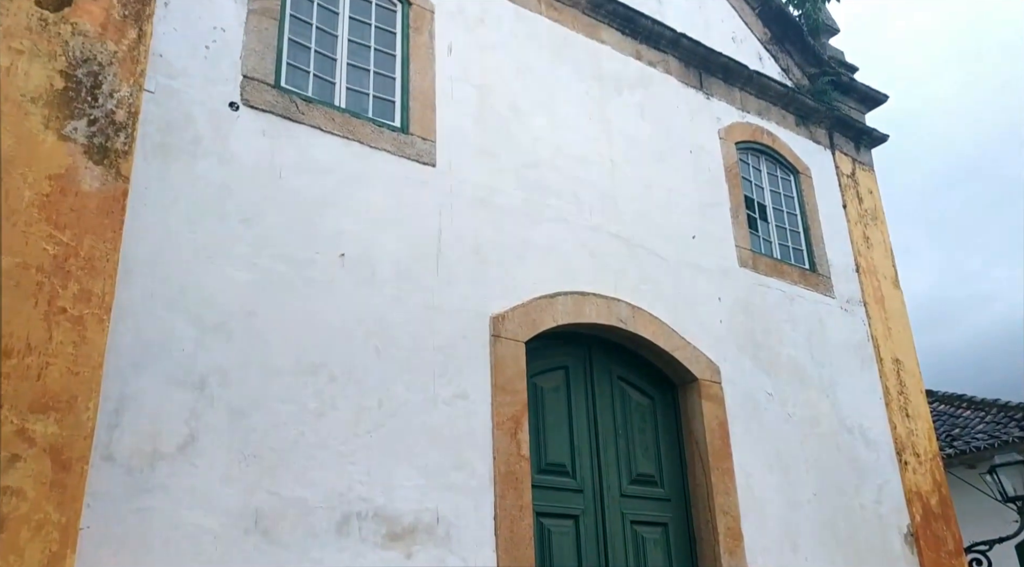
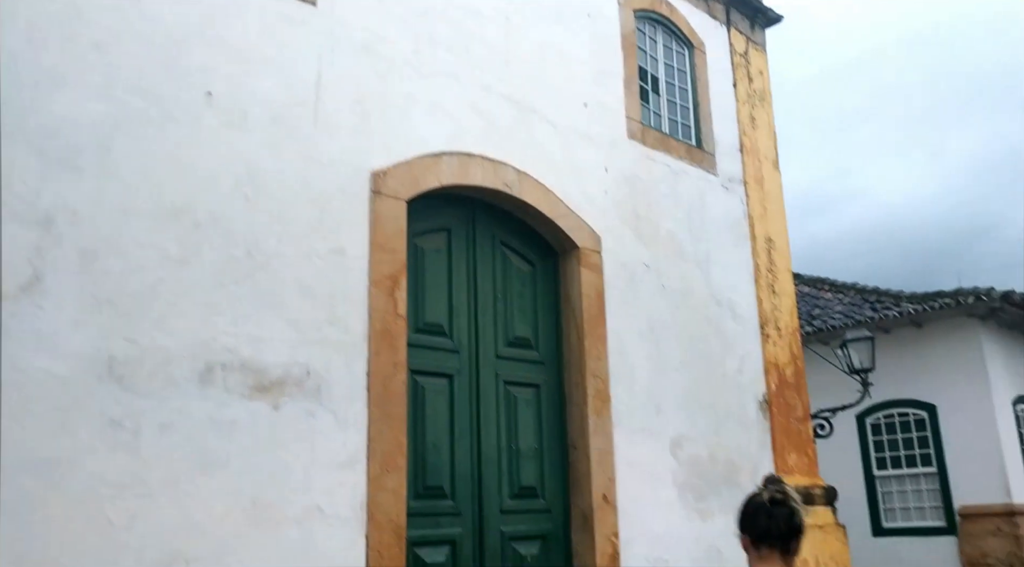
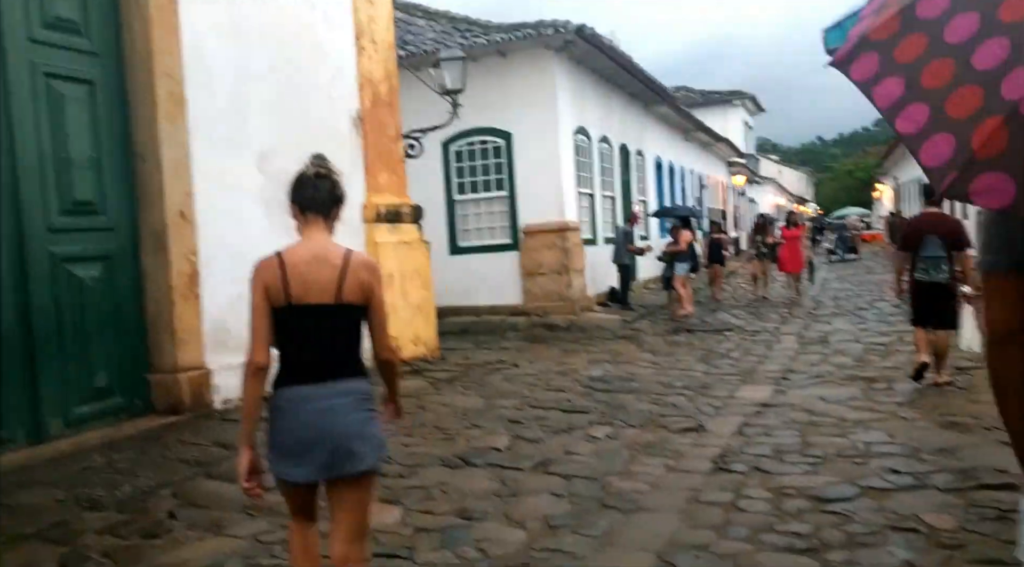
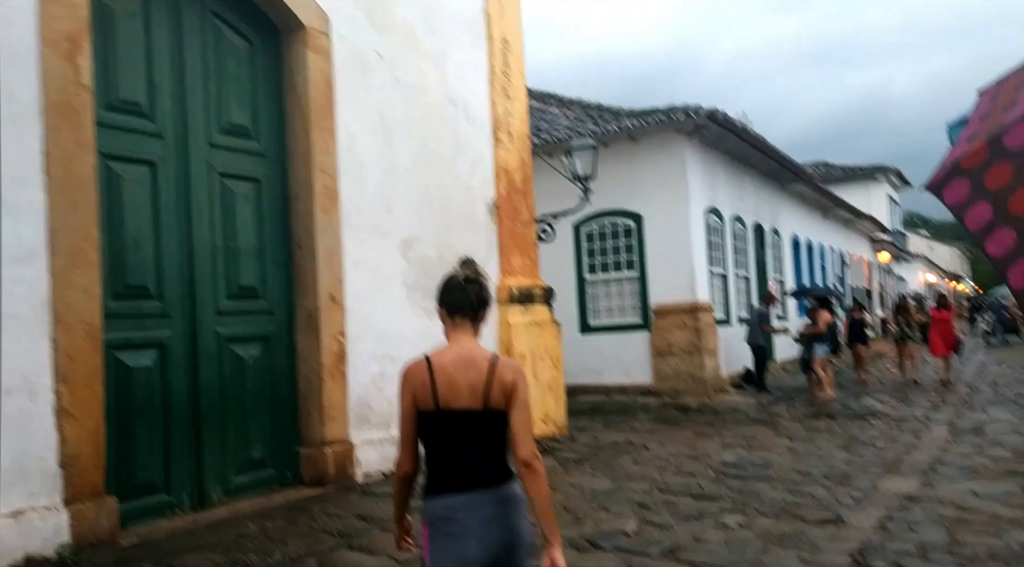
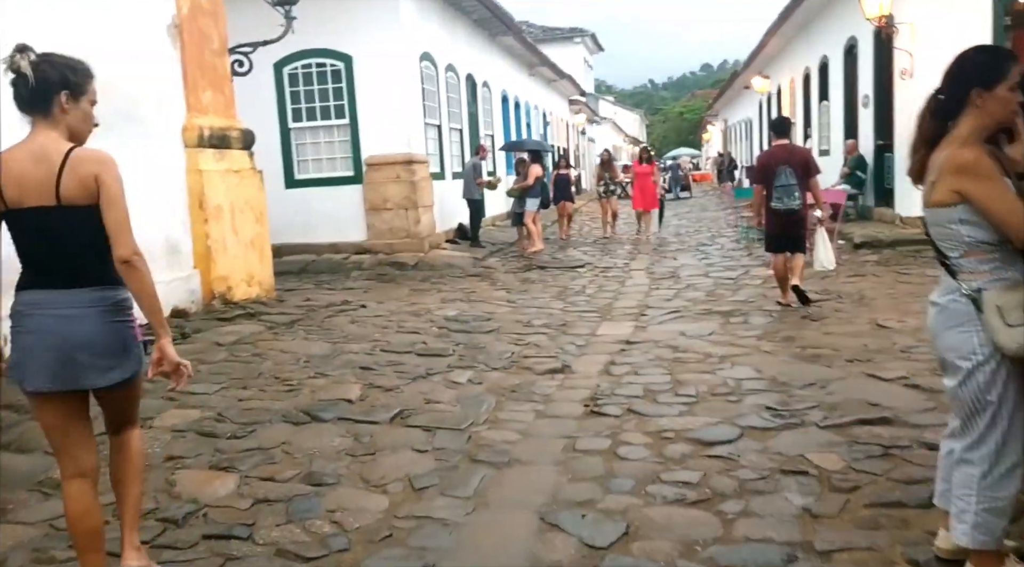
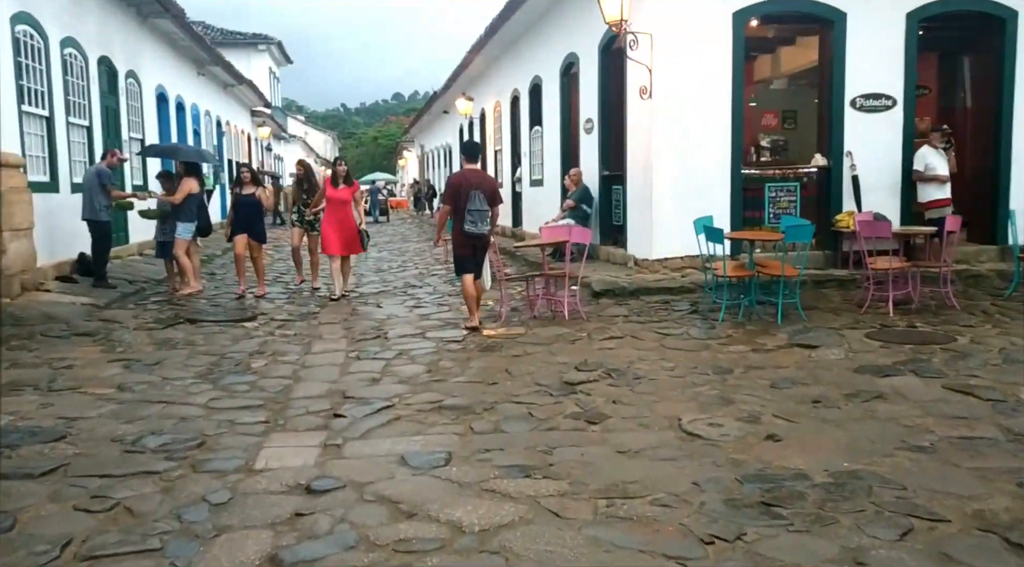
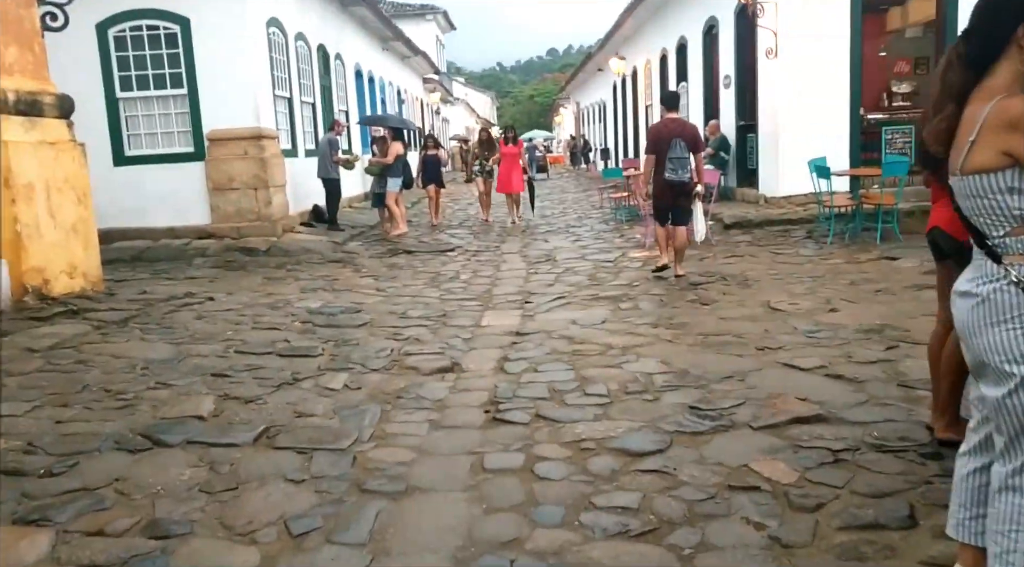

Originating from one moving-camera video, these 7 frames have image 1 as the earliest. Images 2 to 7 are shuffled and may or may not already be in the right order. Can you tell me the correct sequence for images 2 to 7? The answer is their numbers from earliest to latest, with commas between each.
2, 4, 3, 5, 7, 6
